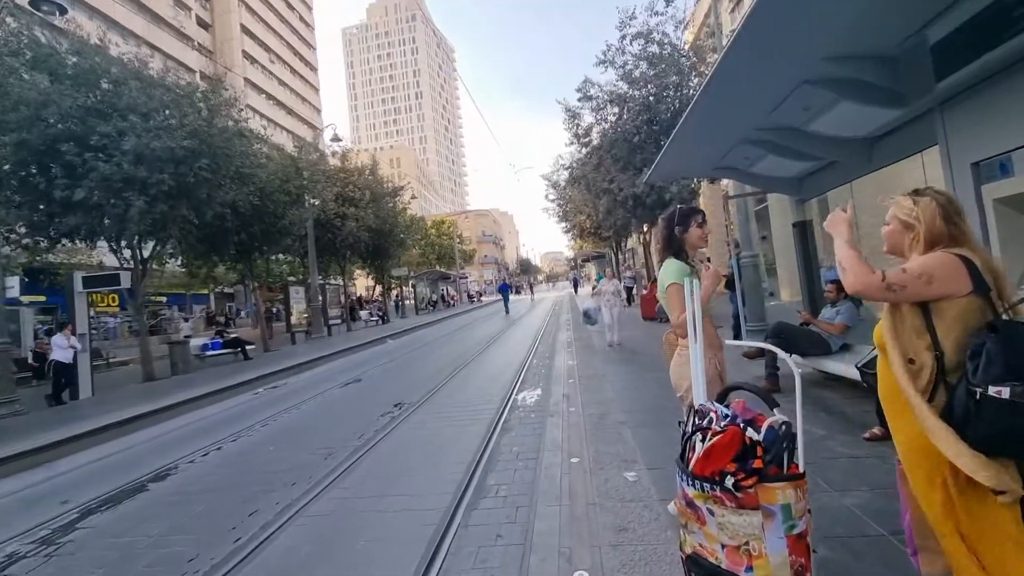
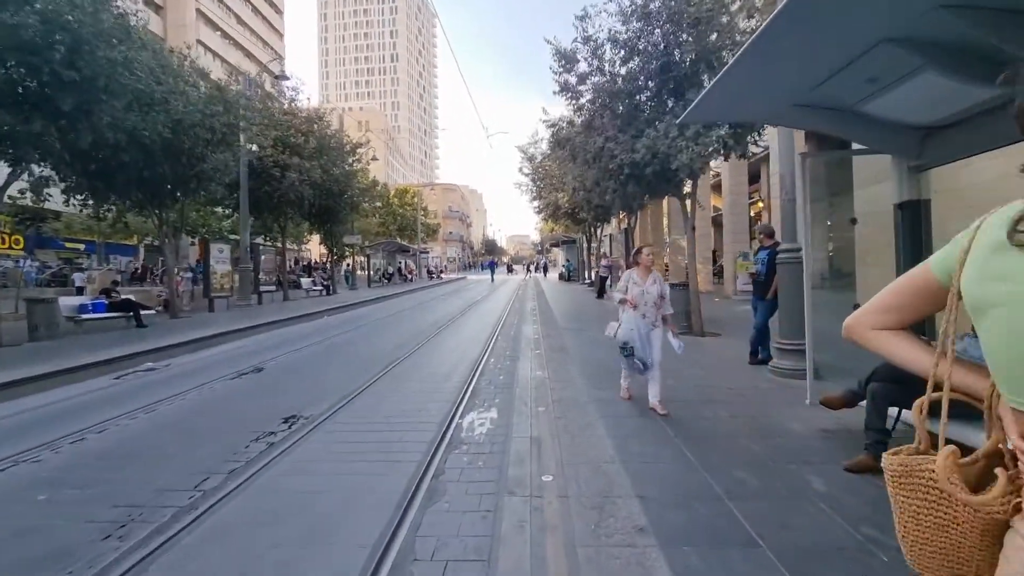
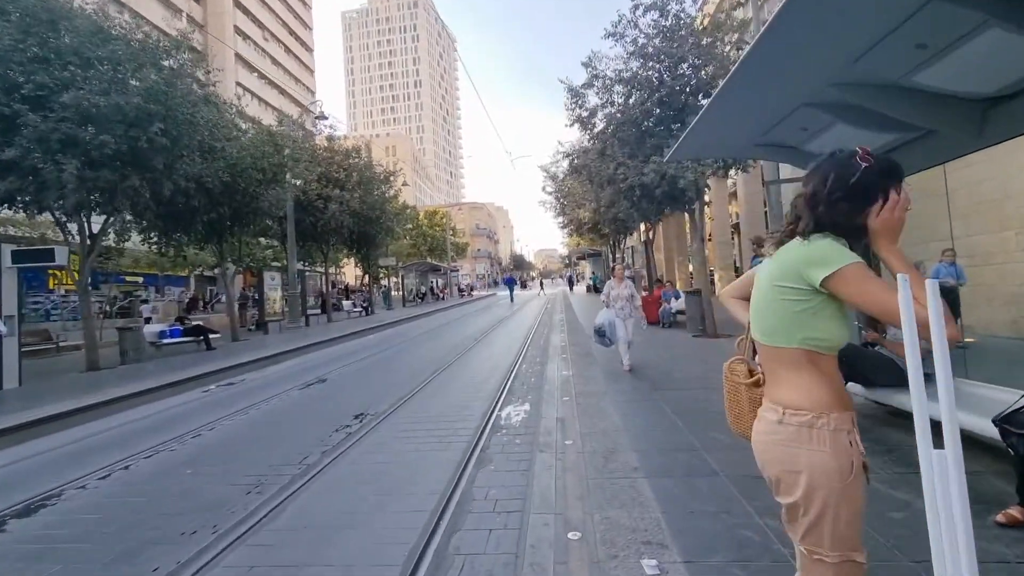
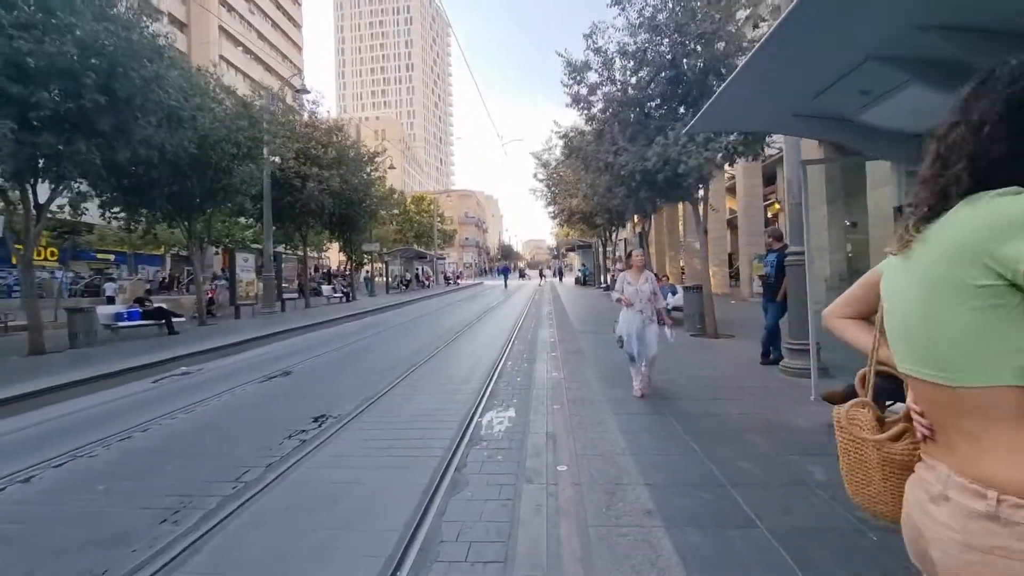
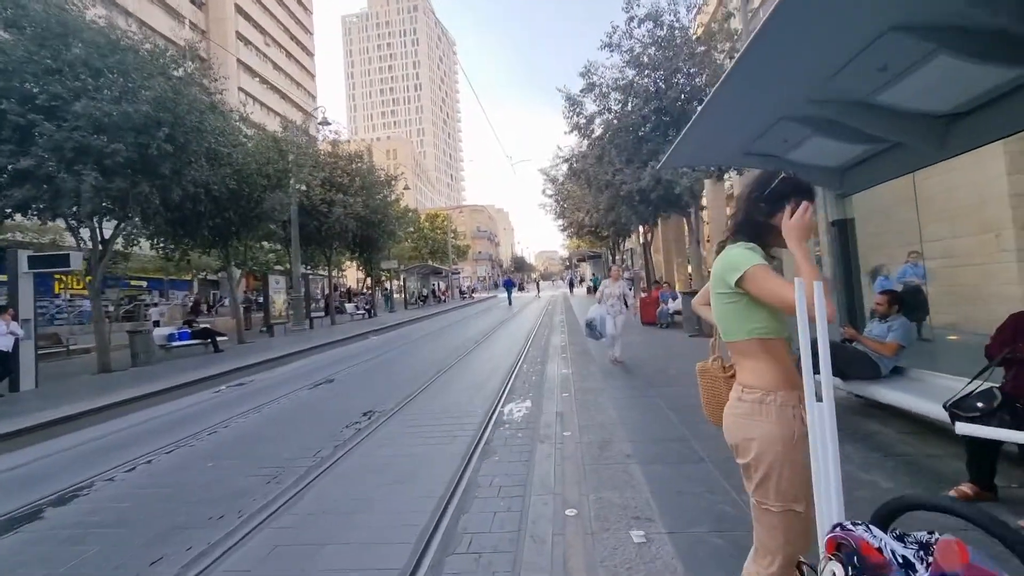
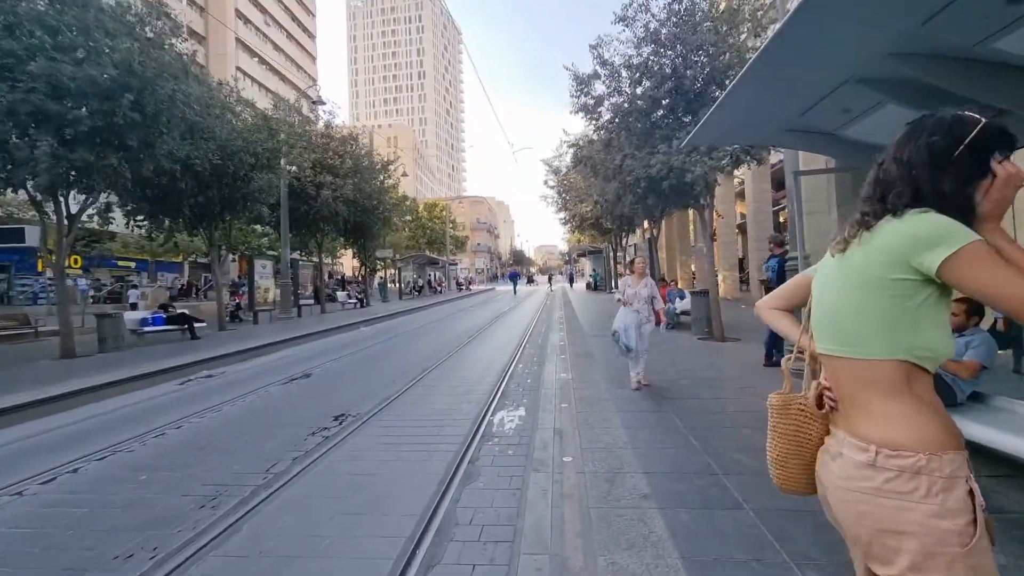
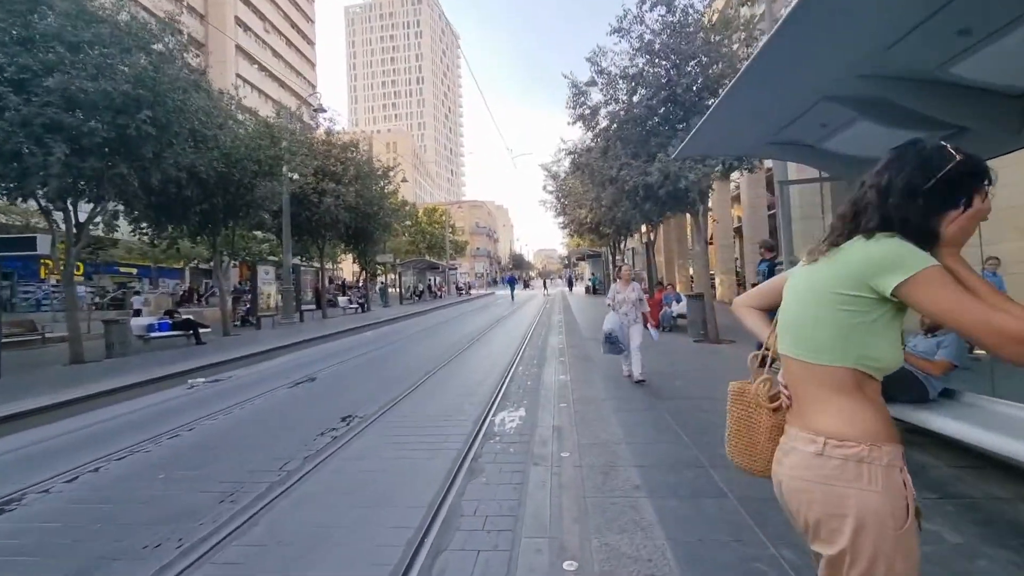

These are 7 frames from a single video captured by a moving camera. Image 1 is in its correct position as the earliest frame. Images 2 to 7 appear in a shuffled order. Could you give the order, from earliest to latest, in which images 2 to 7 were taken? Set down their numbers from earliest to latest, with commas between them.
5, 3, 7, 6, 4, 2
